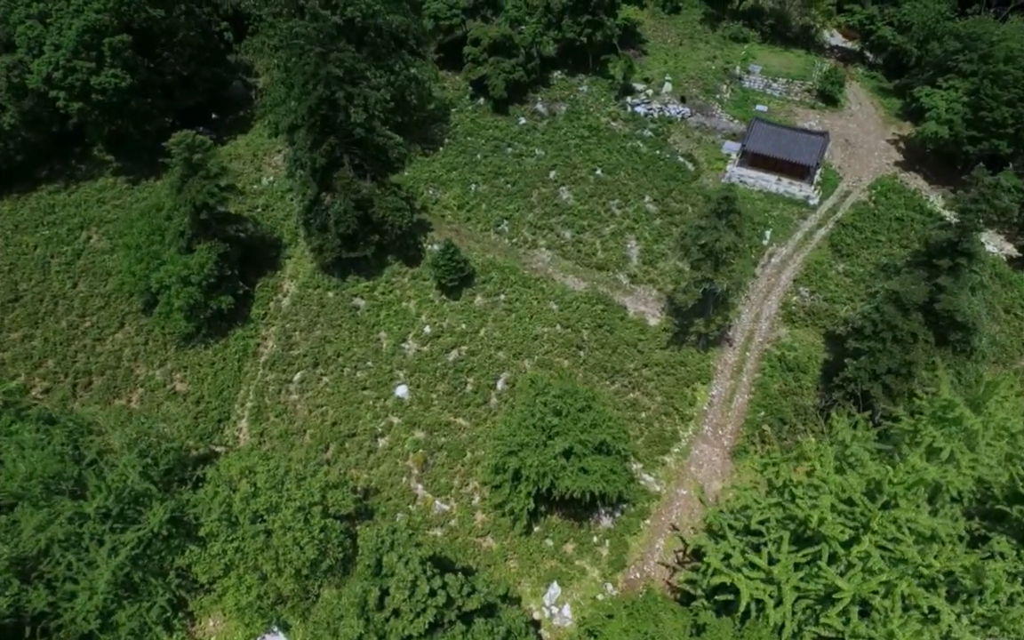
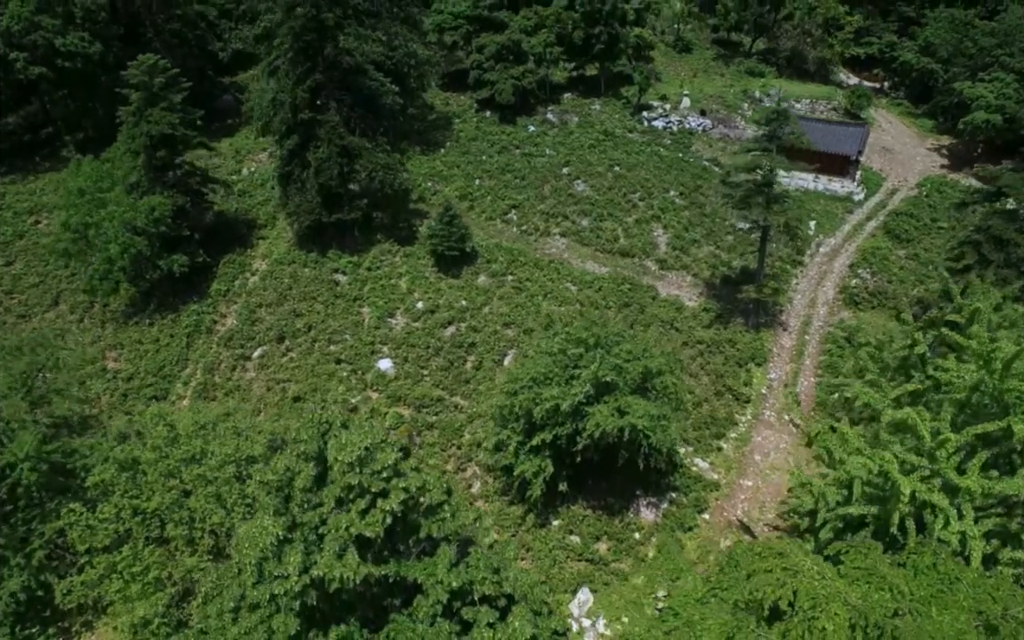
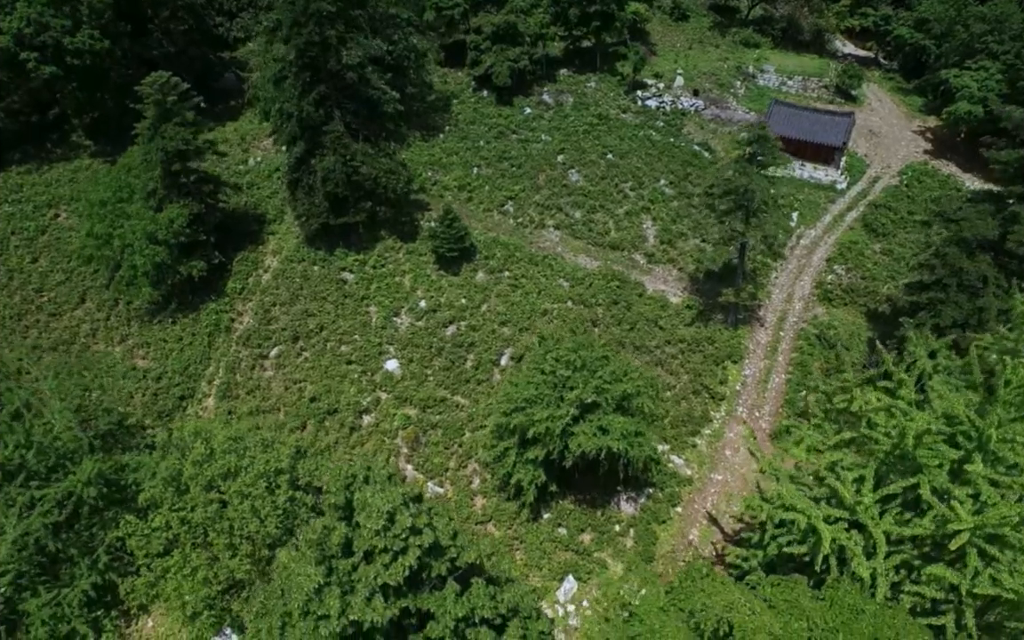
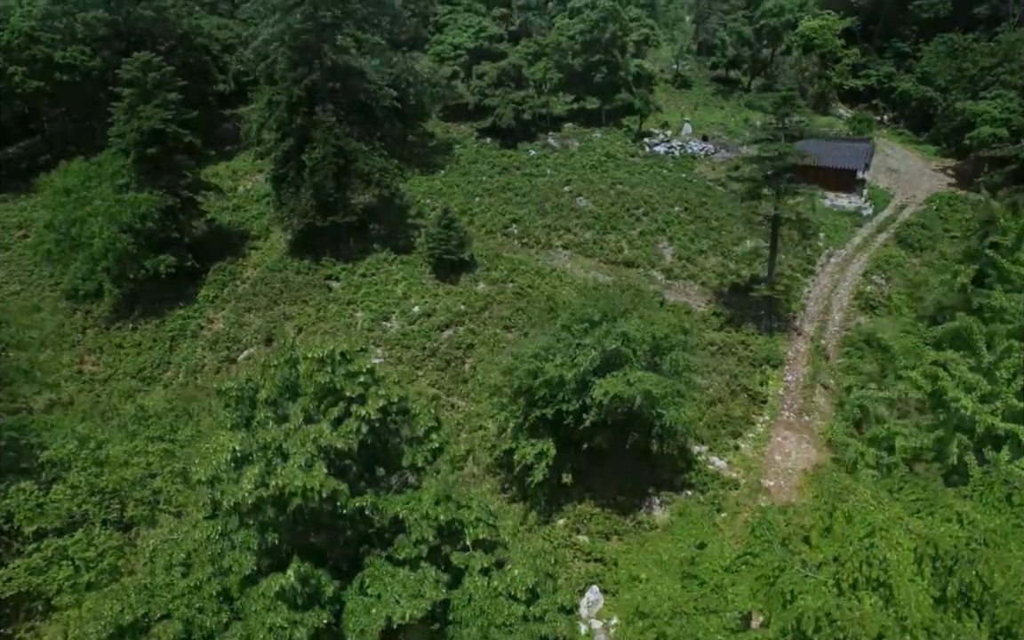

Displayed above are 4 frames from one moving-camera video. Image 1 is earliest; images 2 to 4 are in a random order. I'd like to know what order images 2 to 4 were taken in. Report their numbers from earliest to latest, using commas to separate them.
3, 2, 4
